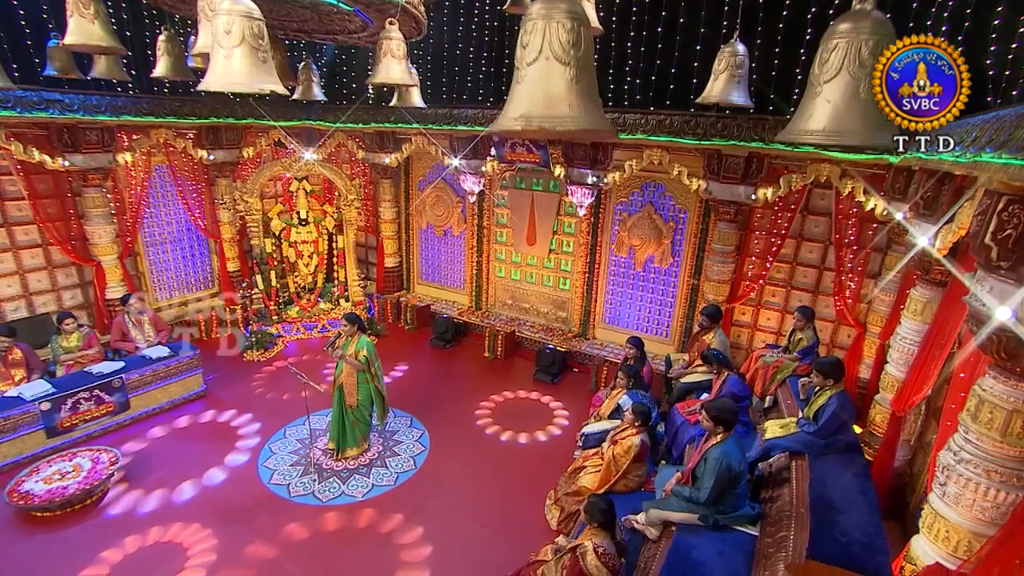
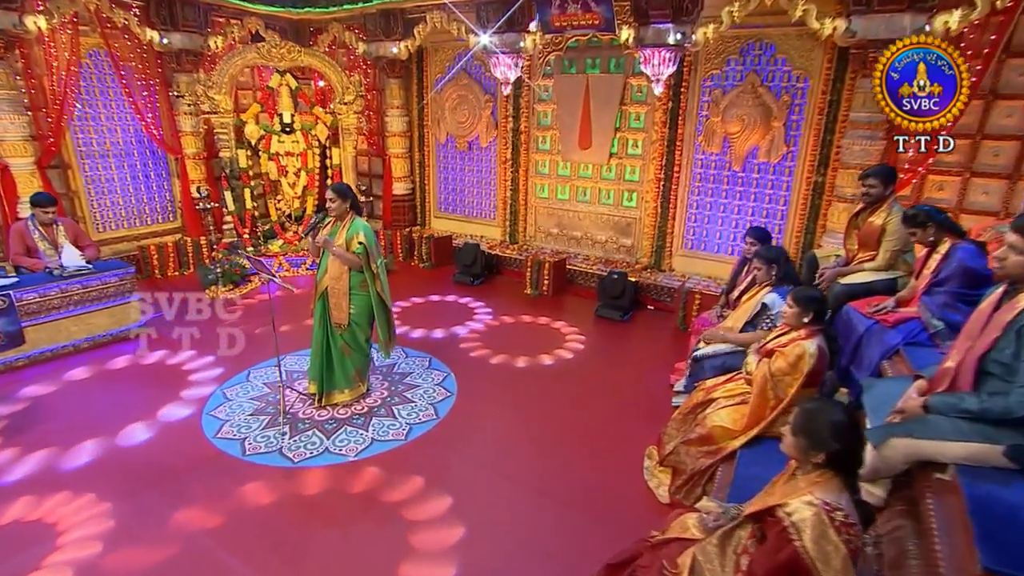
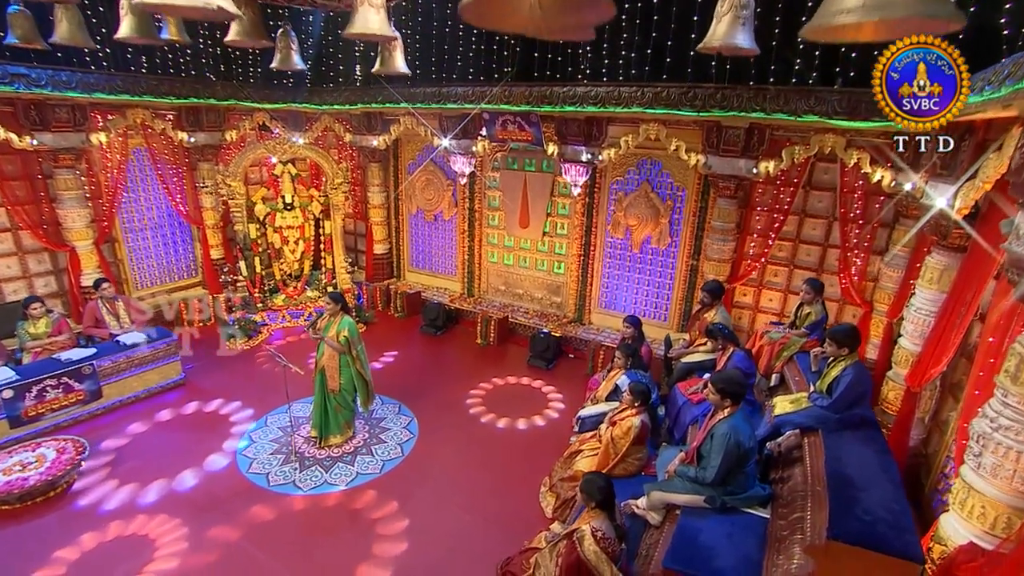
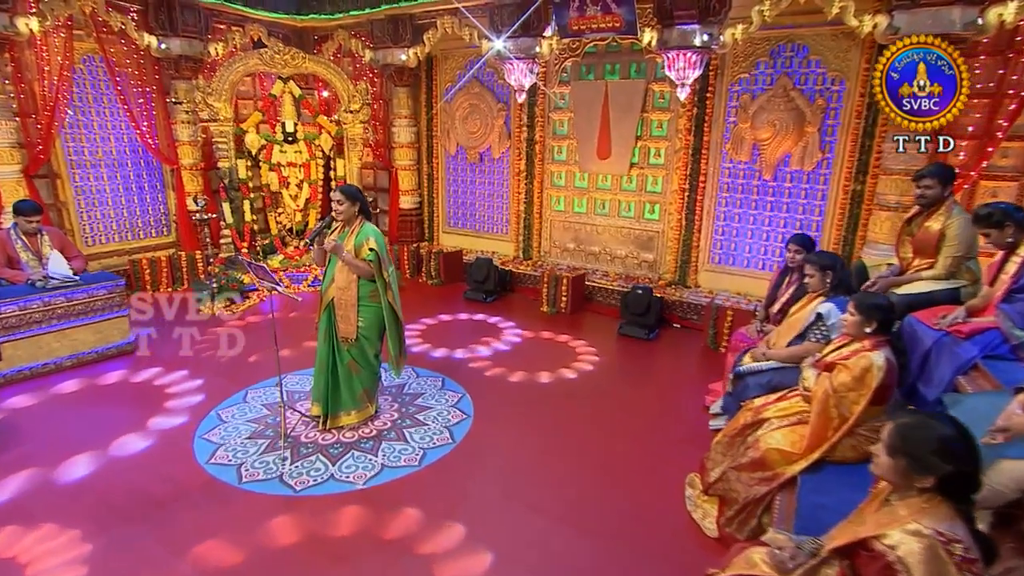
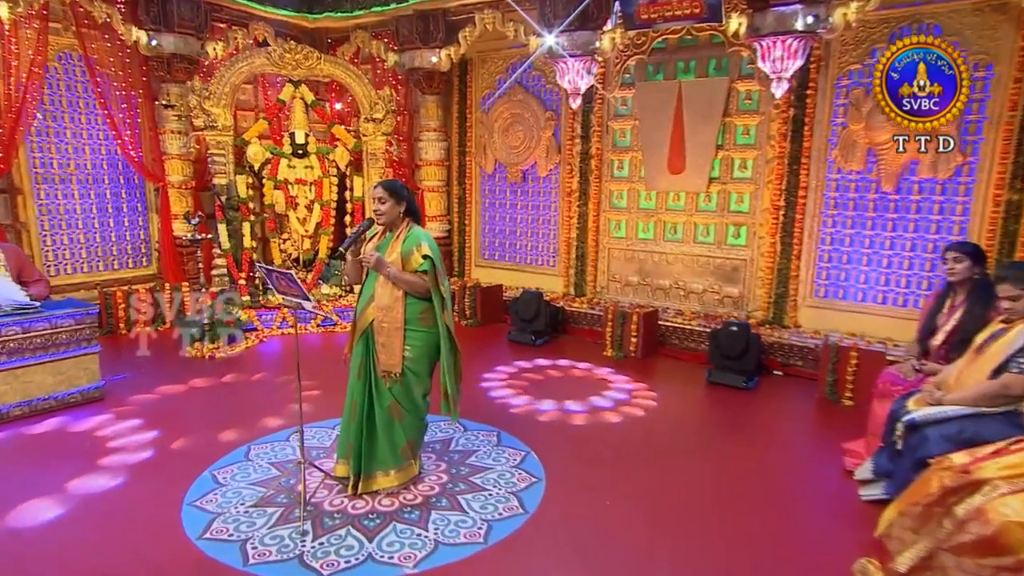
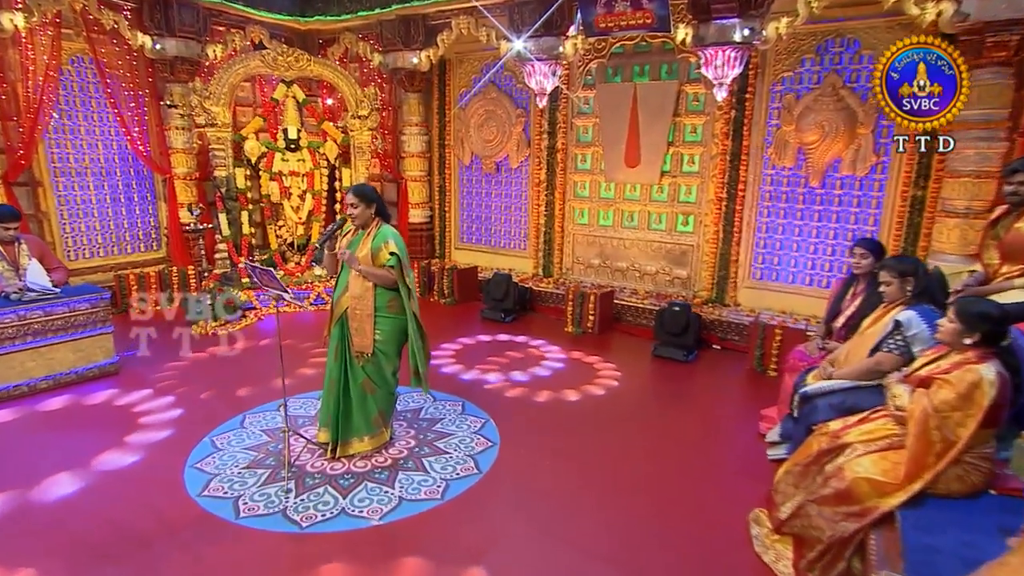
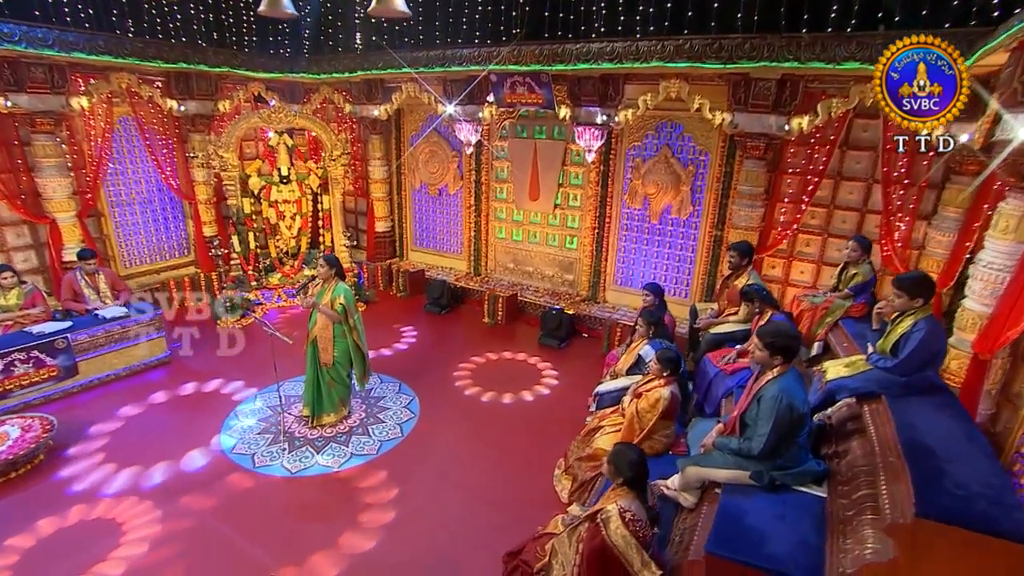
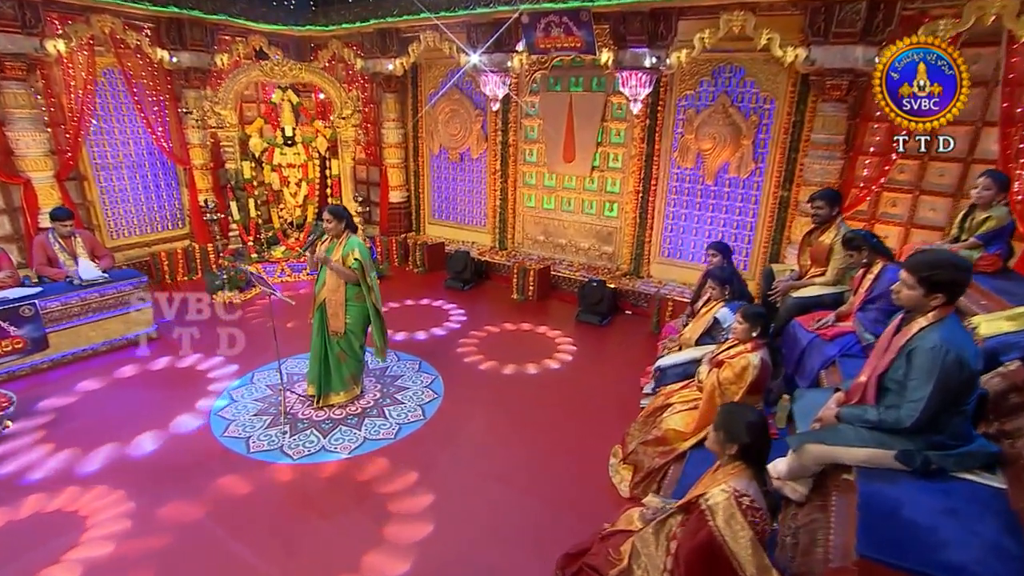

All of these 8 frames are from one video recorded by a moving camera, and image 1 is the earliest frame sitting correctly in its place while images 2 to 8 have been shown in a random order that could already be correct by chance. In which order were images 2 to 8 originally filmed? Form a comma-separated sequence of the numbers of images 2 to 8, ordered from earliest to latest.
3, 7, 8, 2, 4, 6, 5
